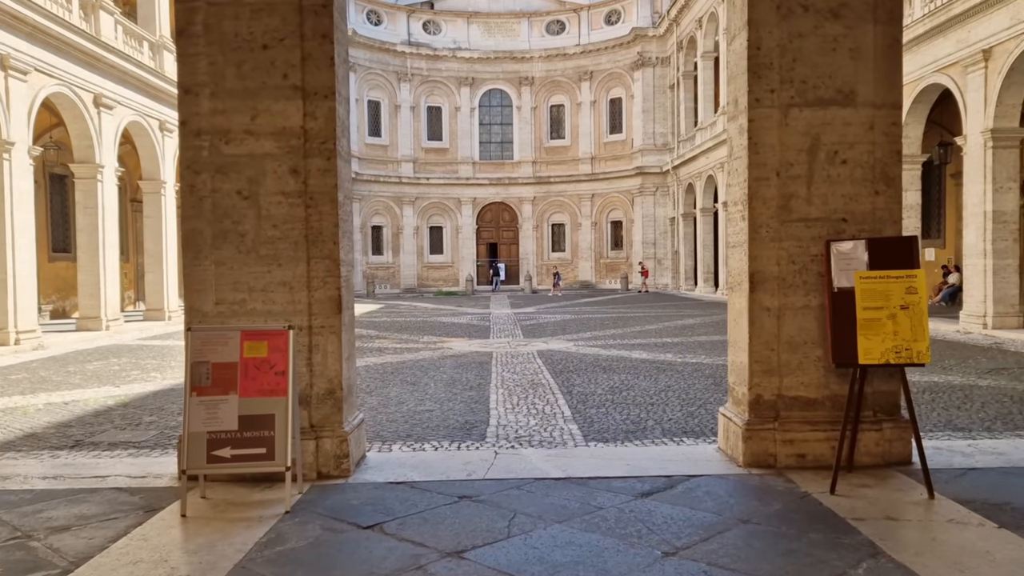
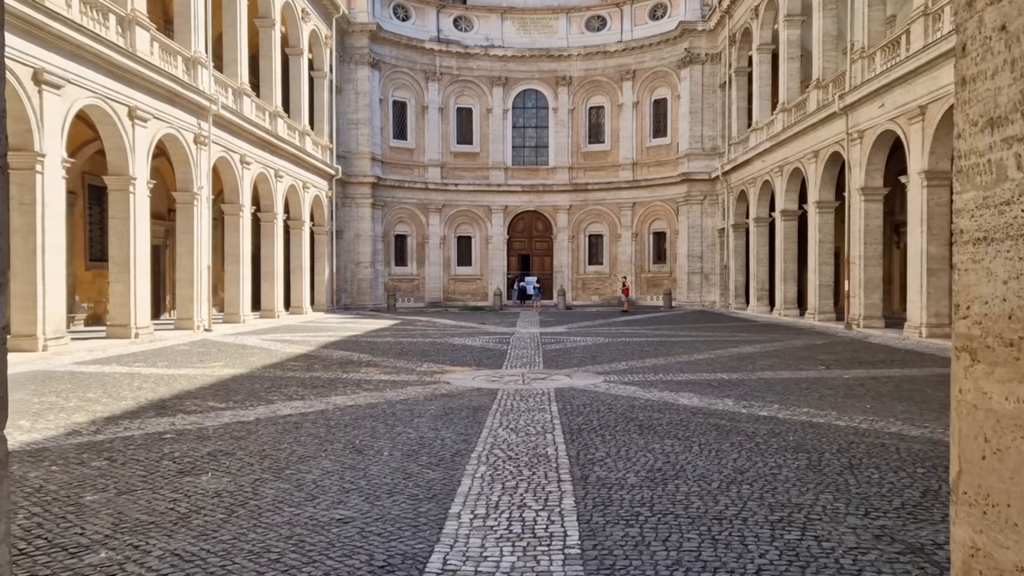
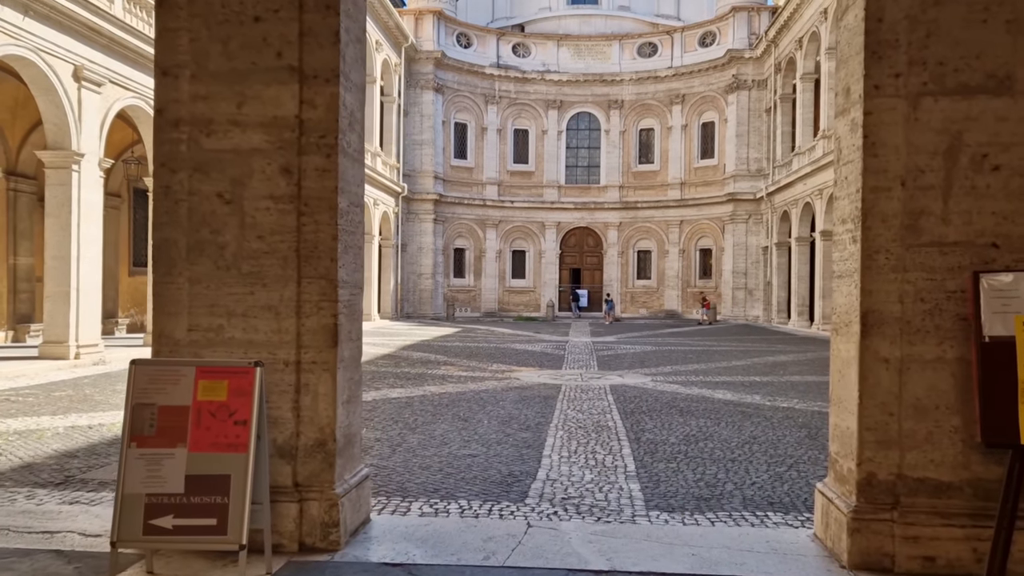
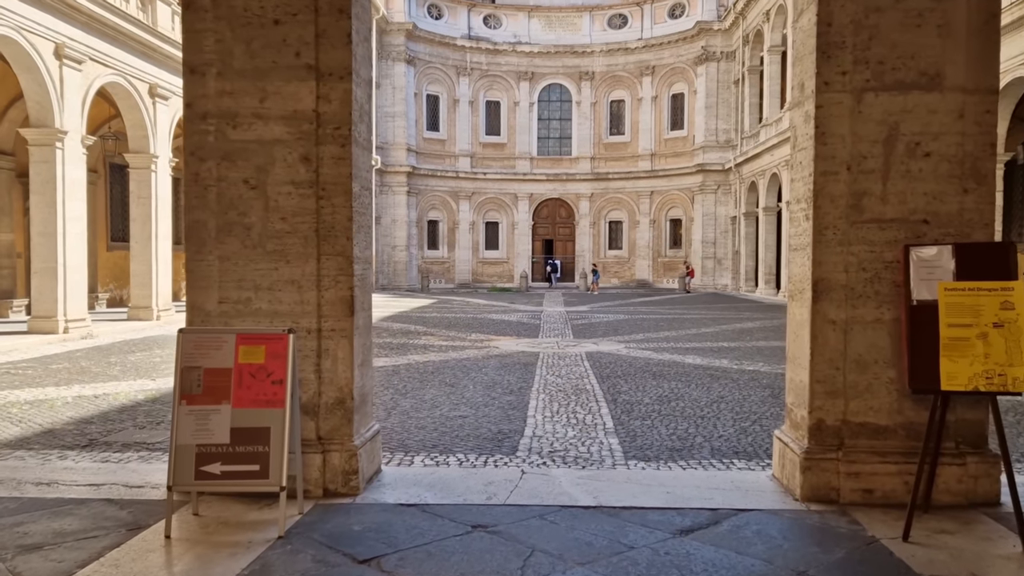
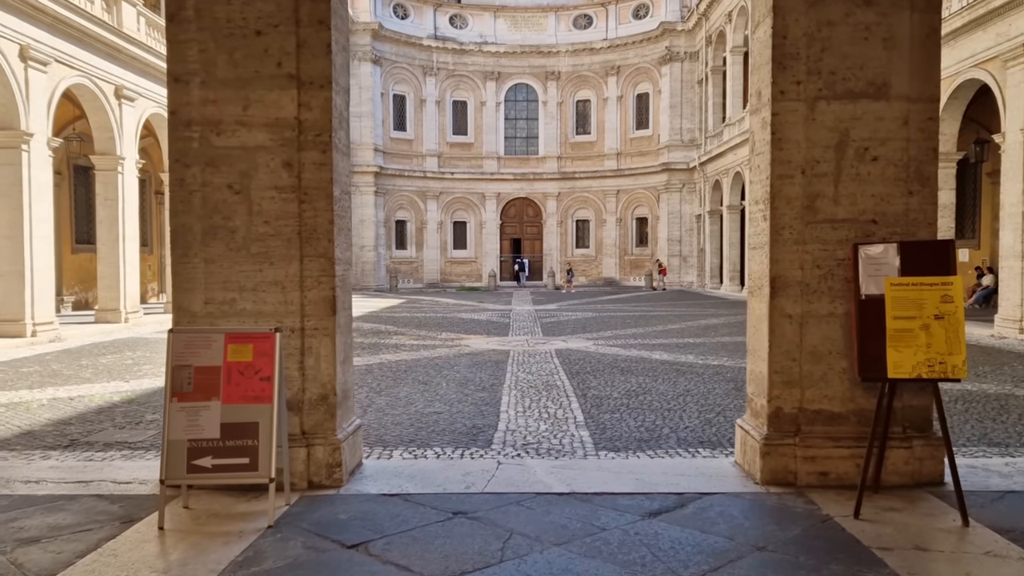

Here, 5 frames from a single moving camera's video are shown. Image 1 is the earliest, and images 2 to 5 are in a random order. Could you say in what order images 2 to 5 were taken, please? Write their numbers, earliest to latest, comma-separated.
5, 4, 3, 2
